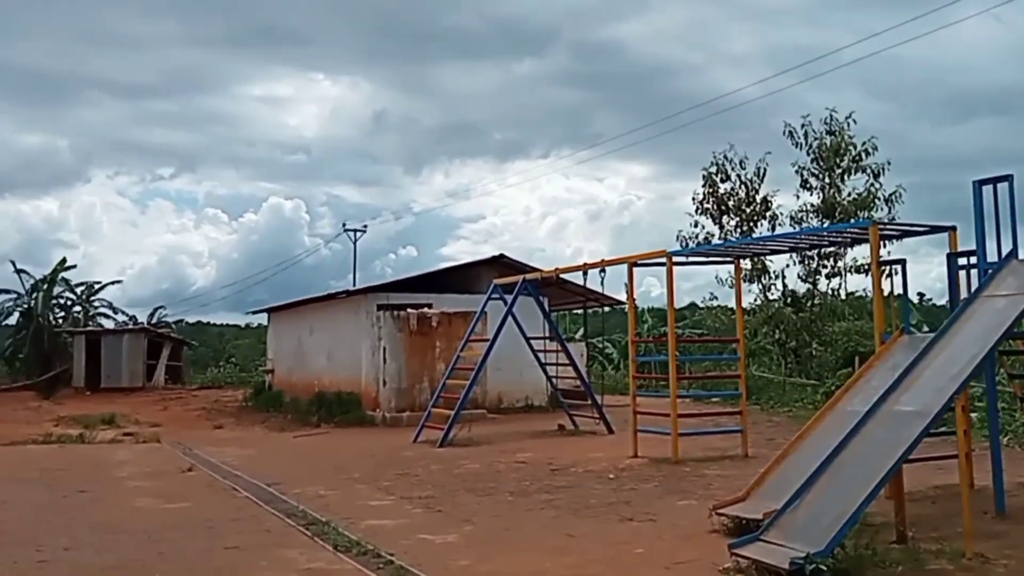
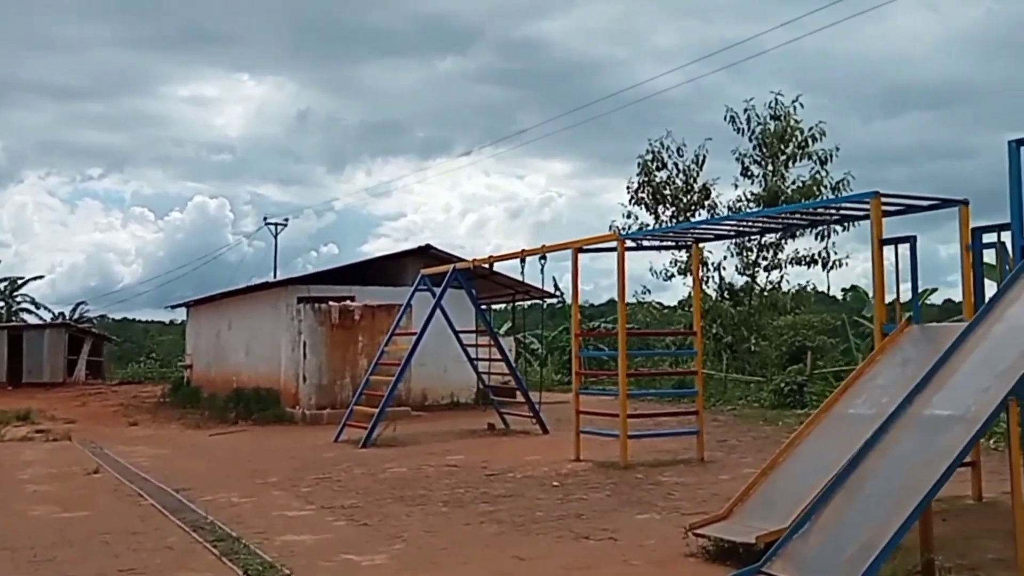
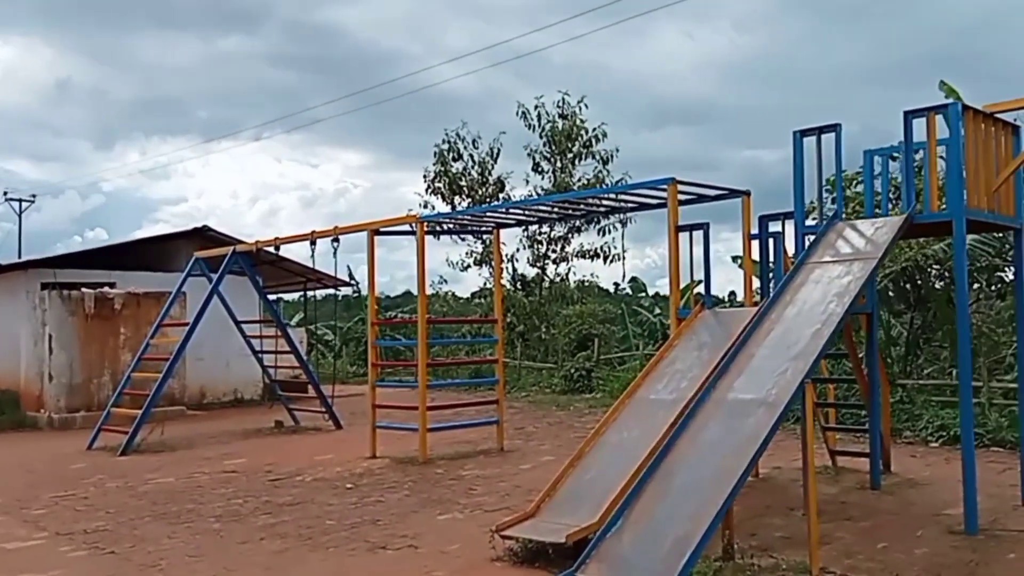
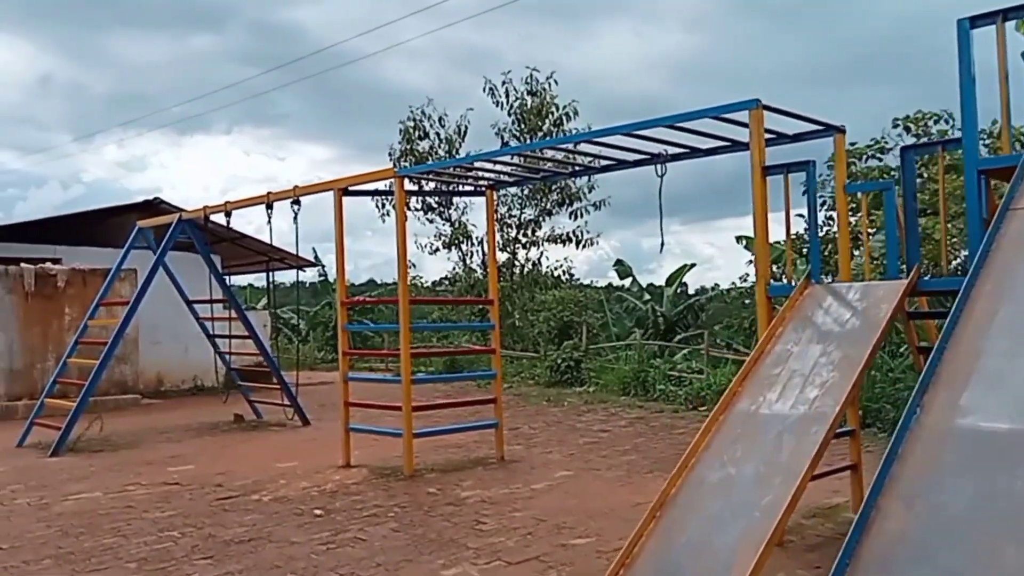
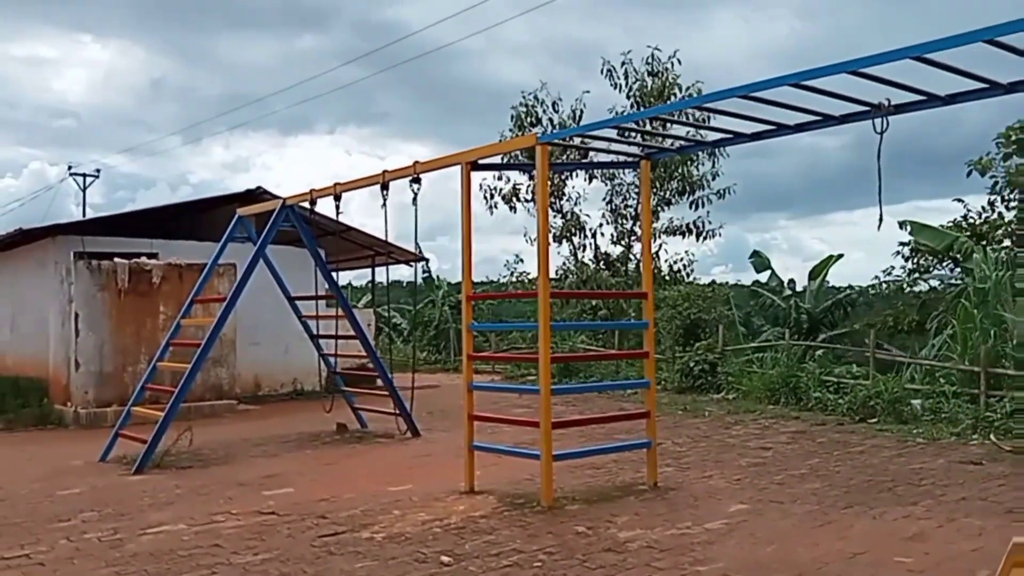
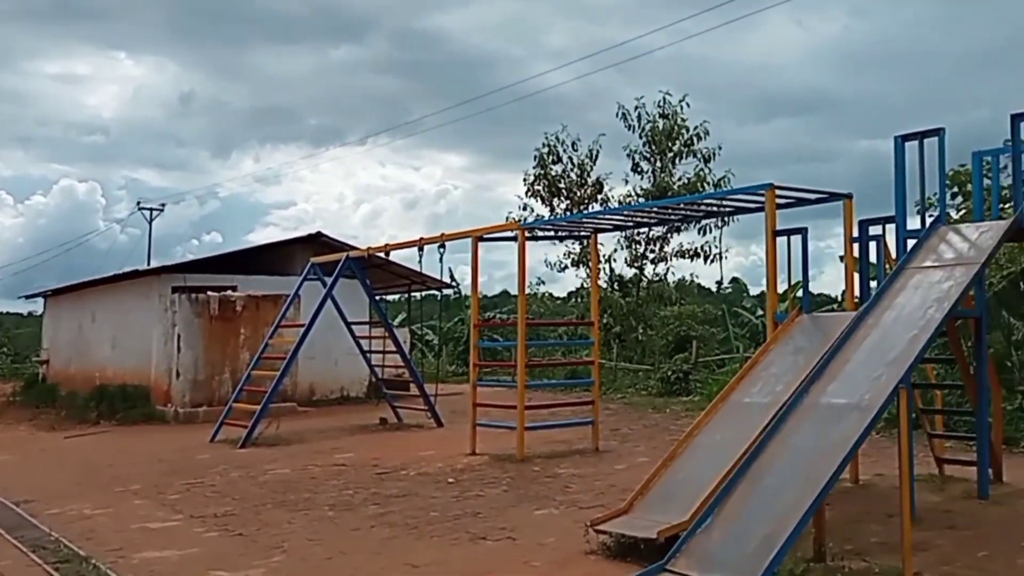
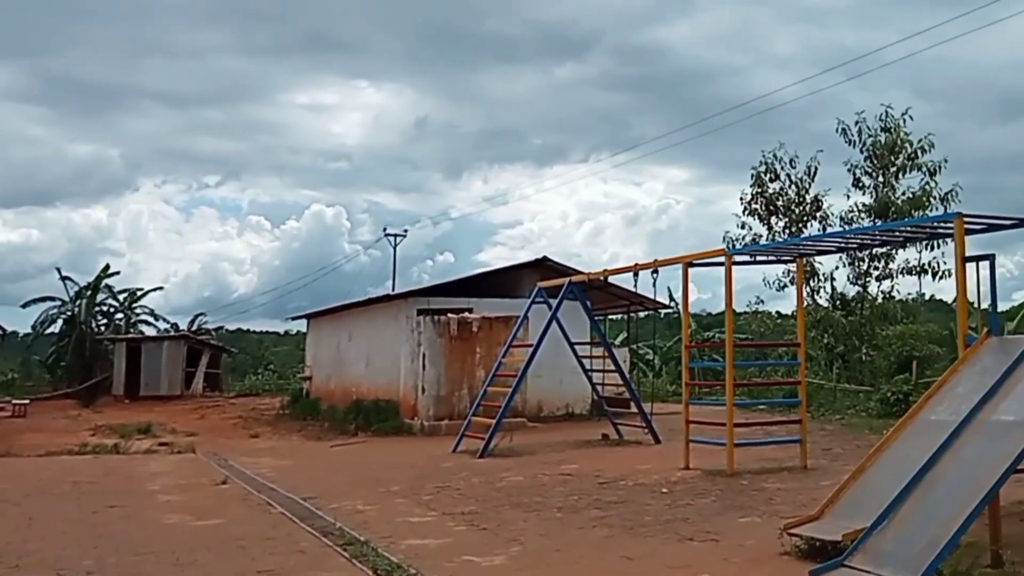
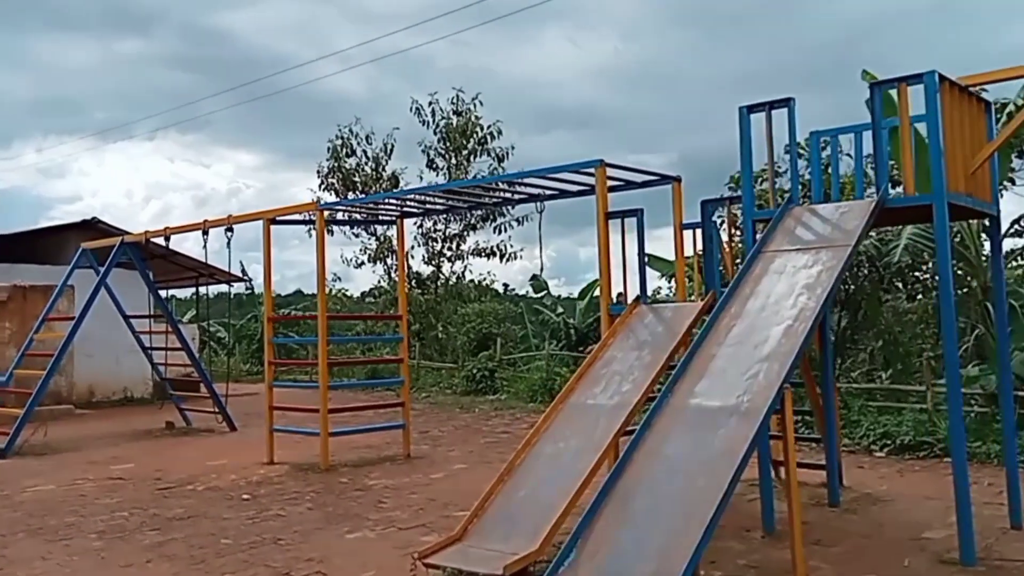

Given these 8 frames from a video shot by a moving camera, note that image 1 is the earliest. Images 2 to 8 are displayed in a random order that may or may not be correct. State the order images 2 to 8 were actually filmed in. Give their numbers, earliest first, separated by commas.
7, 2, 6, 3, 8, 4, 5
